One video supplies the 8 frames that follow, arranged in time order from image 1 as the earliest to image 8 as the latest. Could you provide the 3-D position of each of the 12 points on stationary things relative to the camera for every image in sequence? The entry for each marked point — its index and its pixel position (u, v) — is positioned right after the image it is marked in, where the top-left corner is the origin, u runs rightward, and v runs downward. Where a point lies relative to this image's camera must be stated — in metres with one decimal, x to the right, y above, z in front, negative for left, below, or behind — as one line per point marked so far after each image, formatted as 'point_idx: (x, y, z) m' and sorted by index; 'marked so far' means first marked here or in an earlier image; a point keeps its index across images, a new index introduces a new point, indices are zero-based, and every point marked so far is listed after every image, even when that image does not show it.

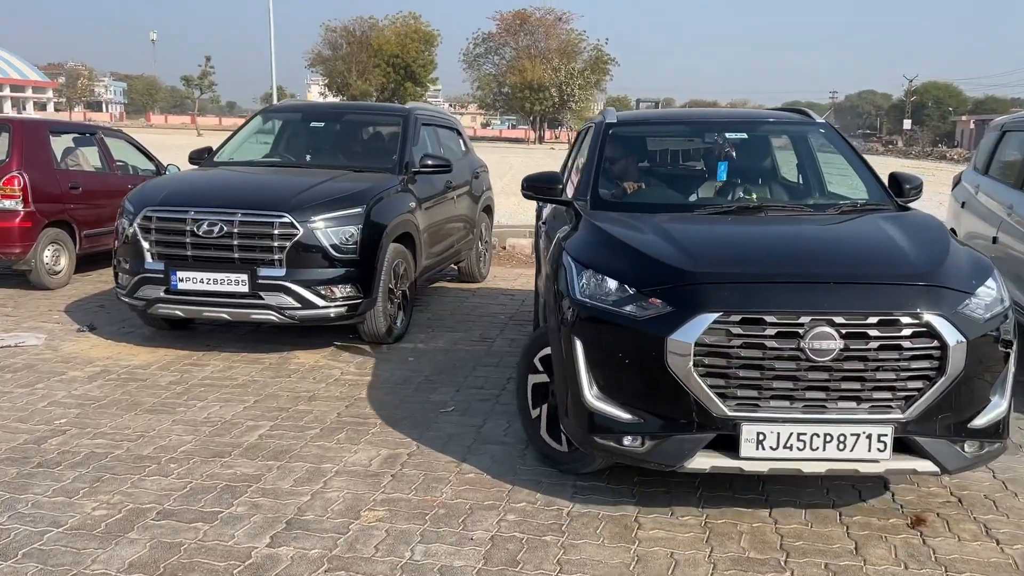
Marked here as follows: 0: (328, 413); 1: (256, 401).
0: (-1.0, -0.7, +4.7) m
1: (-1.5, -0.7, +4.9) m
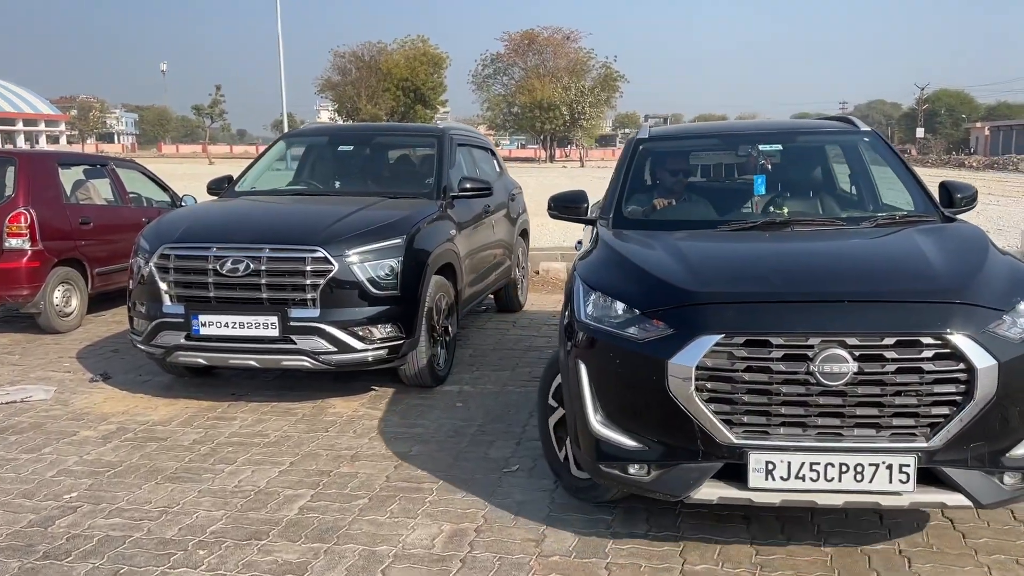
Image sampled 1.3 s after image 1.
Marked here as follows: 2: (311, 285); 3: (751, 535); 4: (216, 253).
0: (-0.7, -0.9, +4.1) m
1: (-1.1, -0.9, +4.3) m
2: (-1.2, 0.0, +4.9) m
3: (+0.9, -1.0, +3.4) m
4: (-1.7, +0.2, +5.0) m
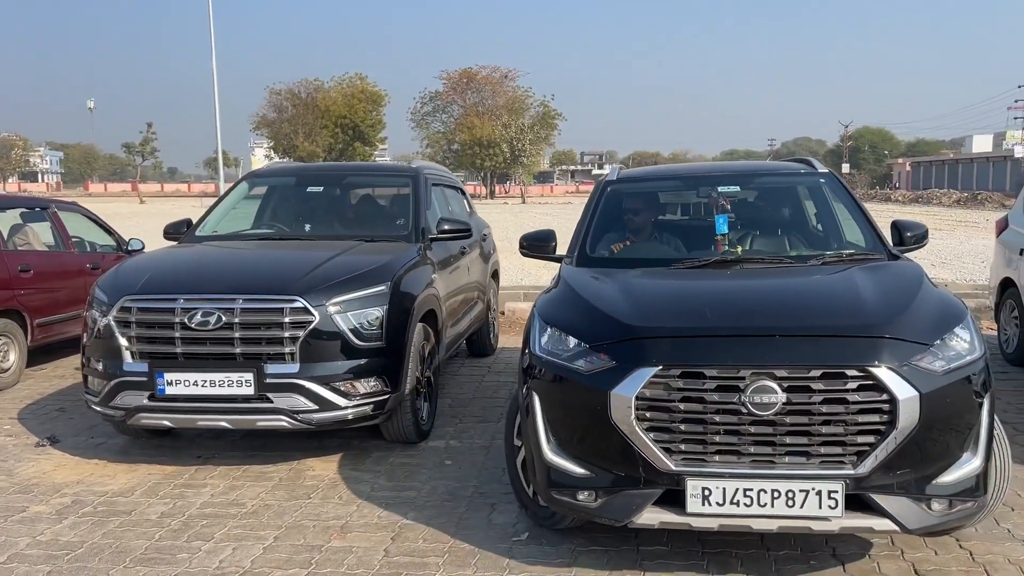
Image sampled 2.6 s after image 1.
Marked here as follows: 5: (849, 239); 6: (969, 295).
0: (-0.6, -1.1, +3.7) m
1: (-1.1, -1.1, +3.9) m
2: (-1.2, -0.3, +4.6) m
3: (+1.0, -1.2, +3.1) m
4: (-1.8, -0.1, +4.6) m
5: (+1.8, +0.3, +5.0) m
6: (+5.5, -0.1, +10.3) m
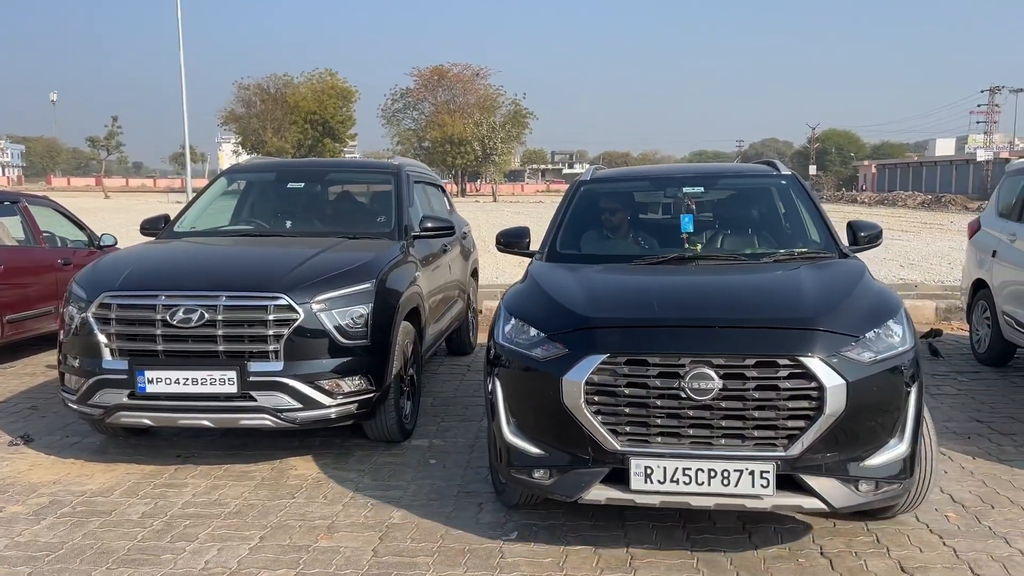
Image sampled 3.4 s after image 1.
0: (-0.7, -1.1, +3.7) m
1: (-1.1, -1.1, +3.8) m
2: (-1.3, -0.3, +4.5) m
3: (+1.0, -1.2, +3.1) m
4: (-1.8, -0.1, +4.5) m
5: (+1.7, +0.3, +5.0) m
6: (+5.3, -0.1, +10.4) m
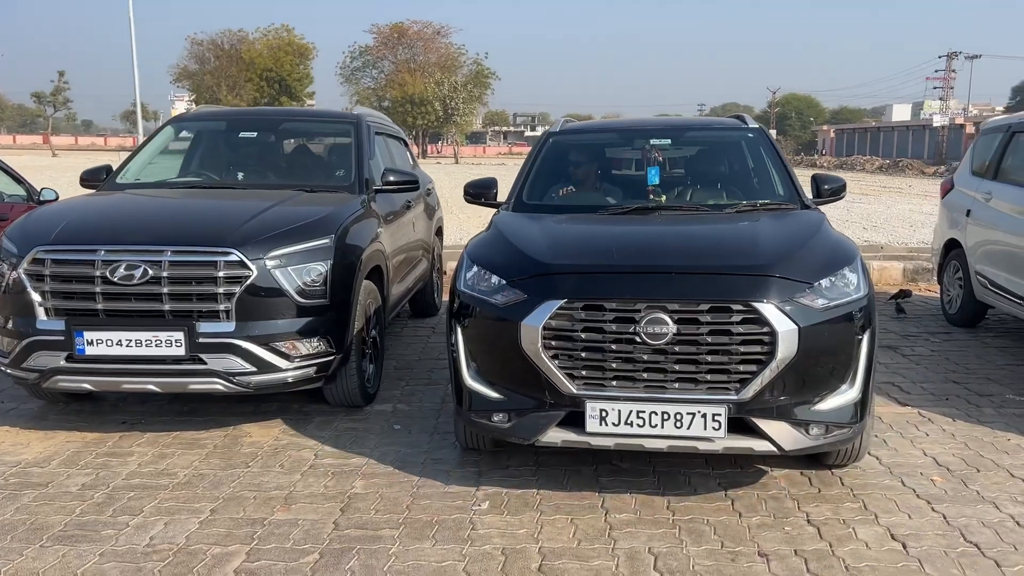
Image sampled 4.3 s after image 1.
0: (-0.8, -0.9, +3.4) m
1: (-1.2, -0.9, +3.6) m
2: (-1.4, 0.0, +4.2) m
3: (+0.9, -1.0, +3.0) m
4: (-2.0, +0.1, +4.2) m
5: (+1.5, +0.5, +4.8) m
6: (+4.8, +0.4, +10.4) m
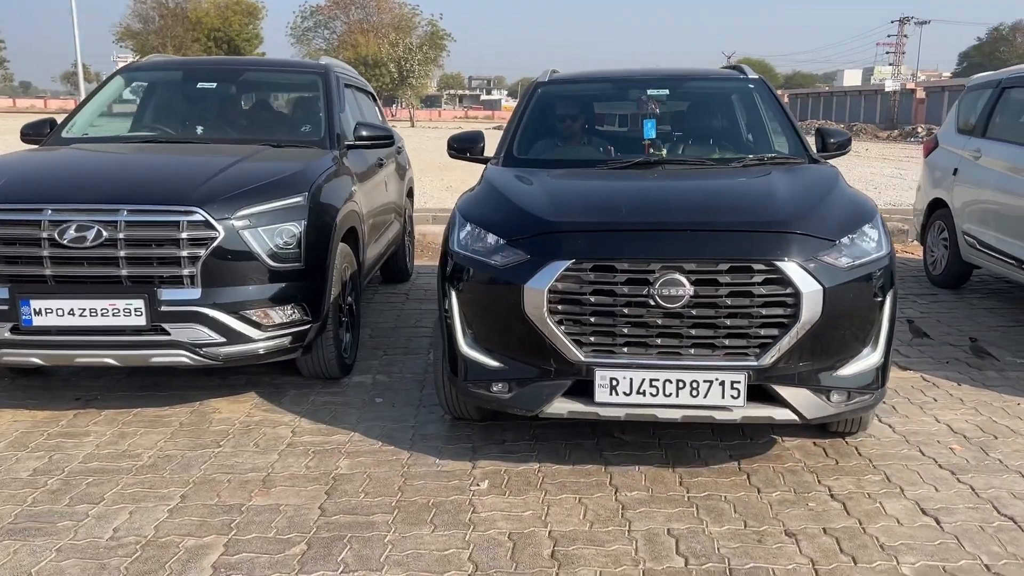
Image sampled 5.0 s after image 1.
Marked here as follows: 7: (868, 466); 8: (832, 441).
0: (-0.8, -0.8, +3.1) m
1: (-1.2, -0.8, +3.2) m
2: (-1.4, +0.1, +3.8) m
3: (+1.0, -0.9, +2.7) m
4: (-2.0, +0.3, +3.7) m
5: (+1.4, +0.7, +4.5) m
6: (+4.5, +0.8, +10.3) m
7: (+1.4, -0.7, +3.4) m
8: (+1.4, -0.7, +3.7) m
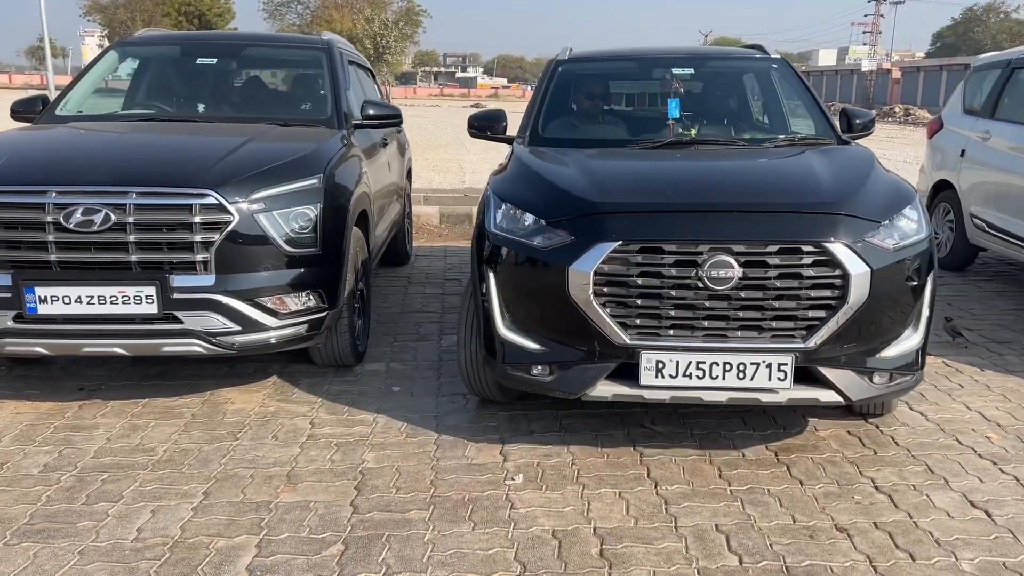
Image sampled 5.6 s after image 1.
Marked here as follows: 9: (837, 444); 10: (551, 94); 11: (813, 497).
0: (-0.6, -0.8, +3.0) m
1: (-1.1, -0.7, +3.1) m
2: (-1.3, +0.2, +3.6) m
3: (+1.1, -0.8, +2.7) m
4: (-1.9, +0.4, +3.5) m
5: (+1.5, +0.8, +4.4) m
6: (+4.4, +1.1, +10.3) m
7: (+1.6, -0.7, +3.4) m
8: (+1.5, -0.6, +3.6) m
9: (+1.3, -0.6, +3.5) m
10: (+0.2, +1.0, +4.6) m
11: (+1.1, -0.7, +3.0) m
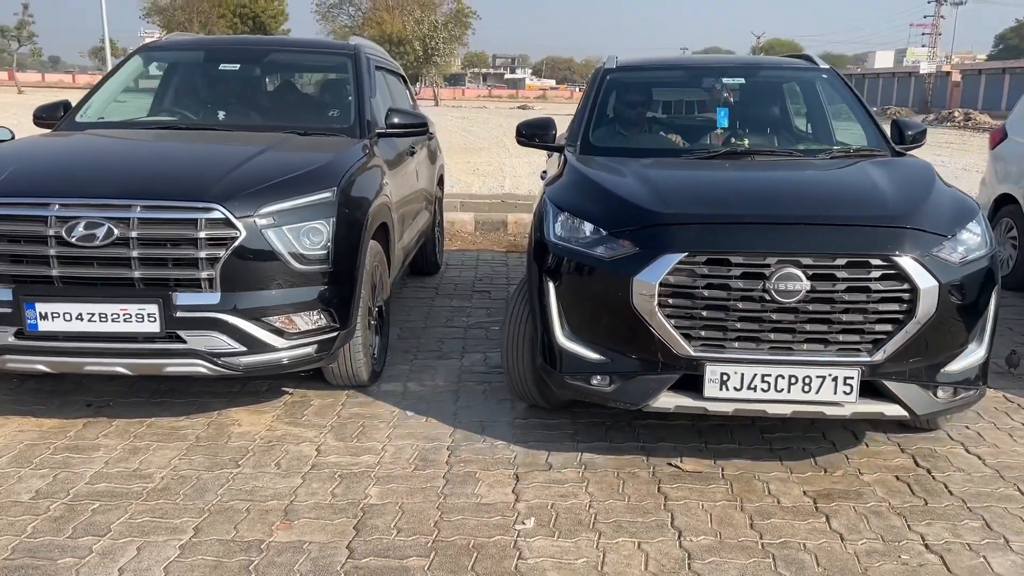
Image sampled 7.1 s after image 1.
0: (-0.6, -0.9, +2.8) m
1: (-1.1, -0.8, +2.9) m
2: (-1.2, +0.1, +3.5) m
3: (+1.1, -0.9, +2.4) m
4: (-1.8, +0.3, +3.4) m
5: (+1.7, +0.7, +4.1) m
6: (+4.8, +0.9, +9.8) m
7: (+1.6, -0.8, +3.0) m
8: (+1.6, -0.7, +3.3) m
9: (+1.4, -0.8, +3.2) m
10: (+0.4, +0.9, +4.4) m
11: (+1.1, -0.9, +2.7) m
